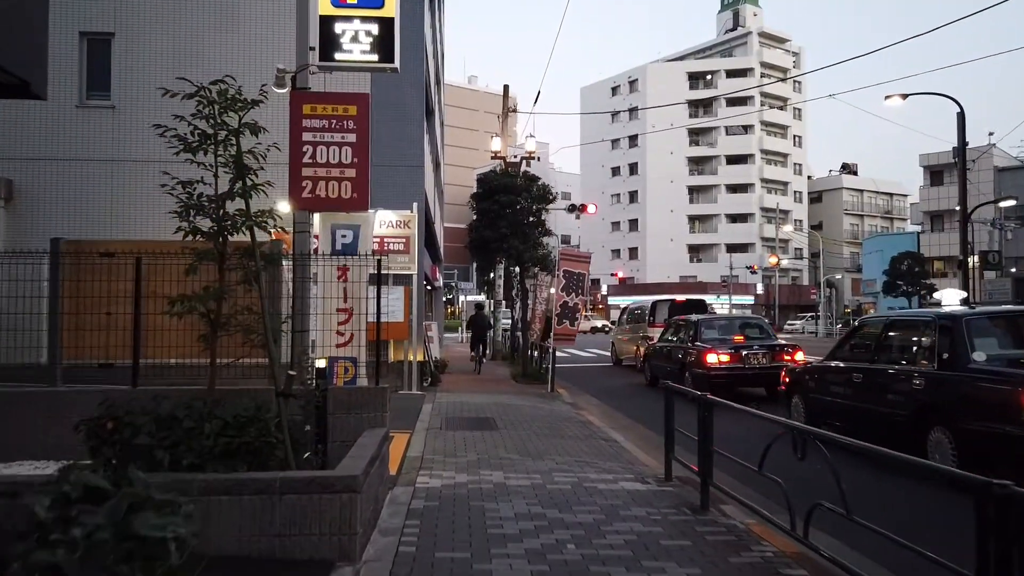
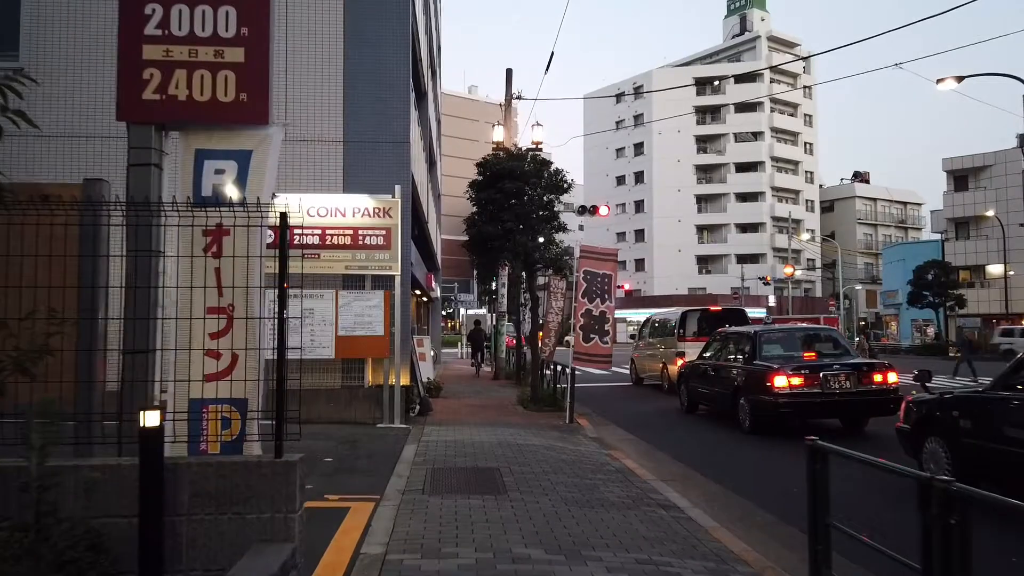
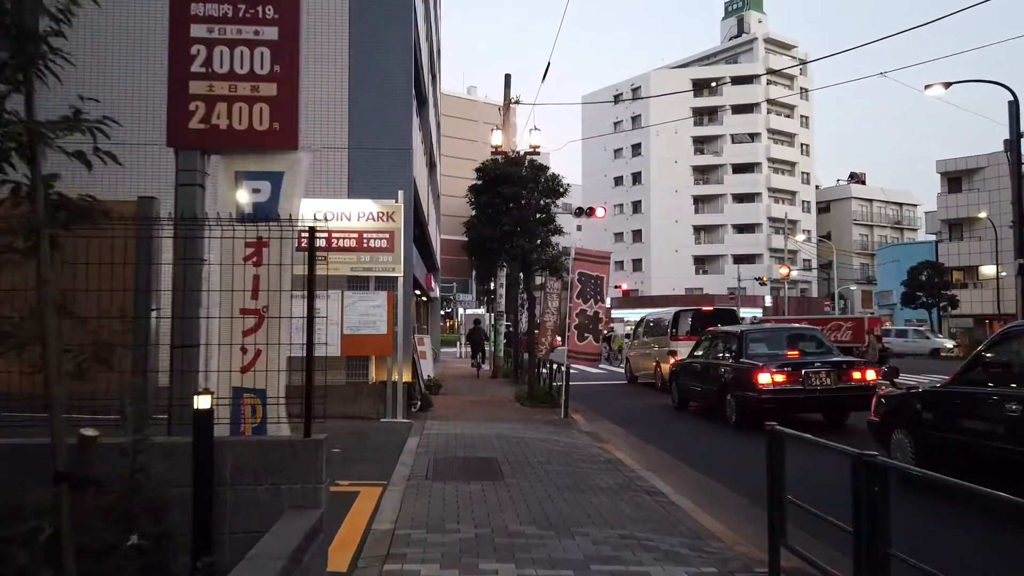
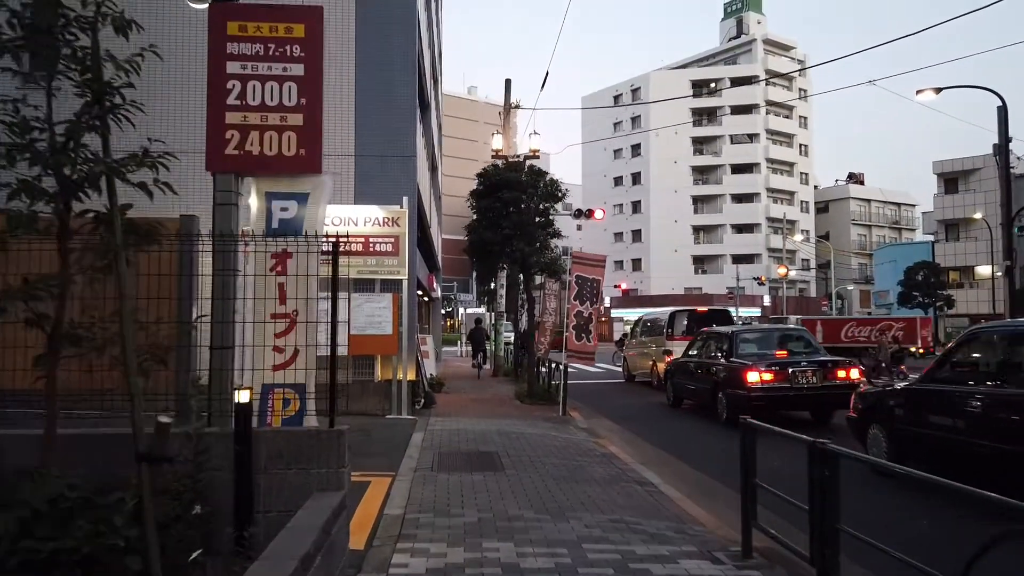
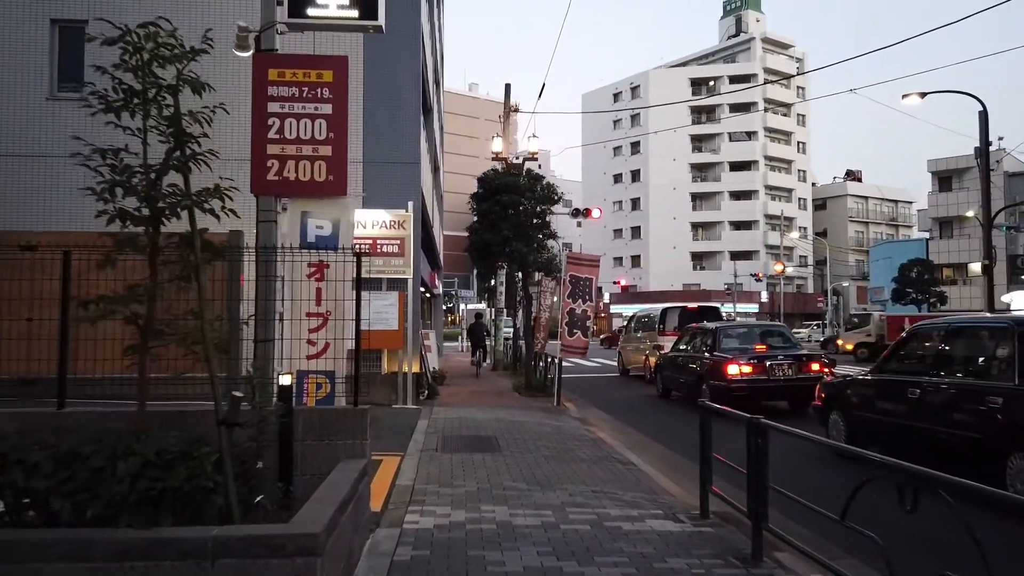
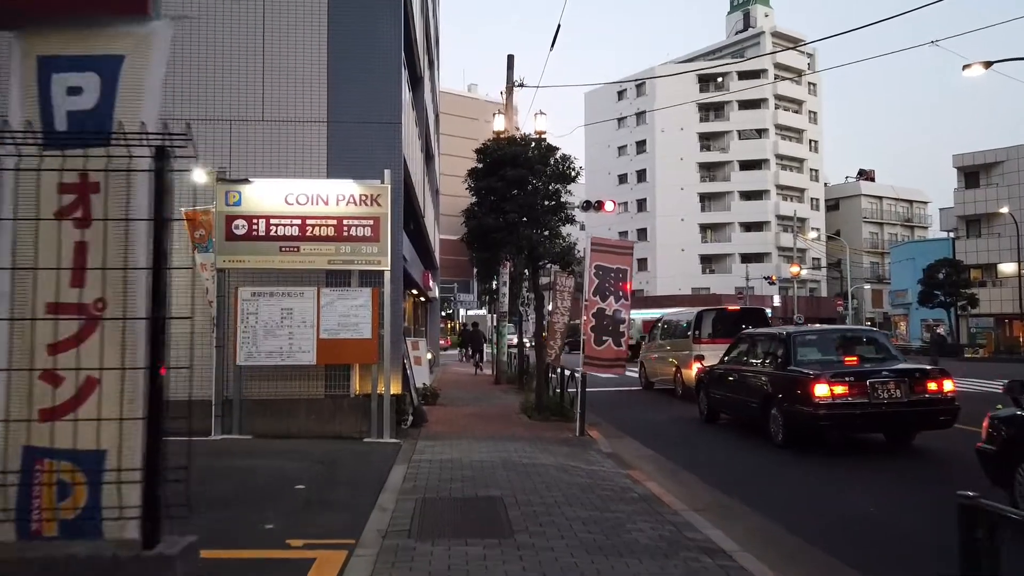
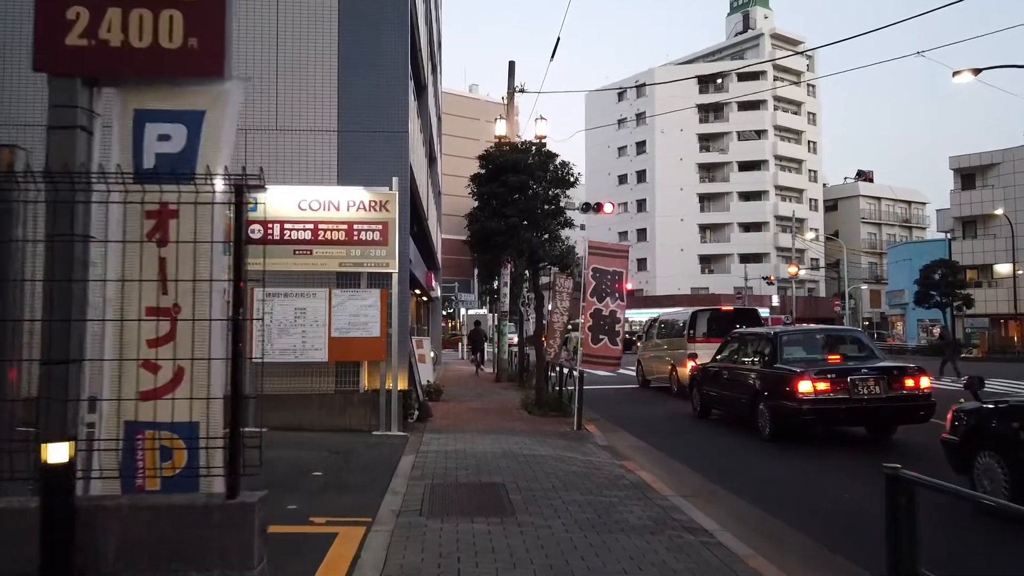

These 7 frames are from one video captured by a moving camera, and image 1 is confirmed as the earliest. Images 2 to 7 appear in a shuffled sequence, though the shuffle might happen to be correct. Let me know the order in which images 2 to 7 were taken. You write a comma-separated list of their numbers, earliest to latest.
5, 4, 3, 2, 7, 6
